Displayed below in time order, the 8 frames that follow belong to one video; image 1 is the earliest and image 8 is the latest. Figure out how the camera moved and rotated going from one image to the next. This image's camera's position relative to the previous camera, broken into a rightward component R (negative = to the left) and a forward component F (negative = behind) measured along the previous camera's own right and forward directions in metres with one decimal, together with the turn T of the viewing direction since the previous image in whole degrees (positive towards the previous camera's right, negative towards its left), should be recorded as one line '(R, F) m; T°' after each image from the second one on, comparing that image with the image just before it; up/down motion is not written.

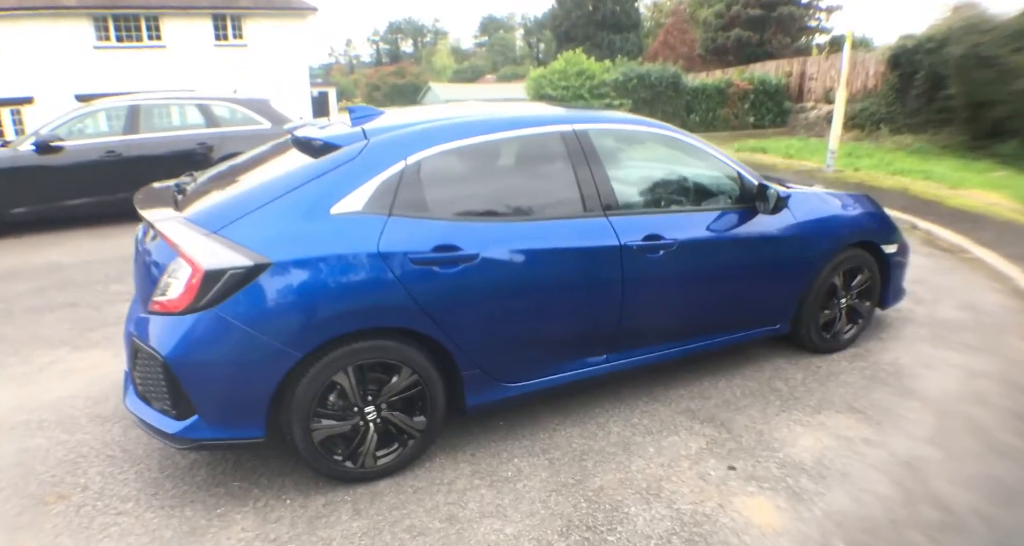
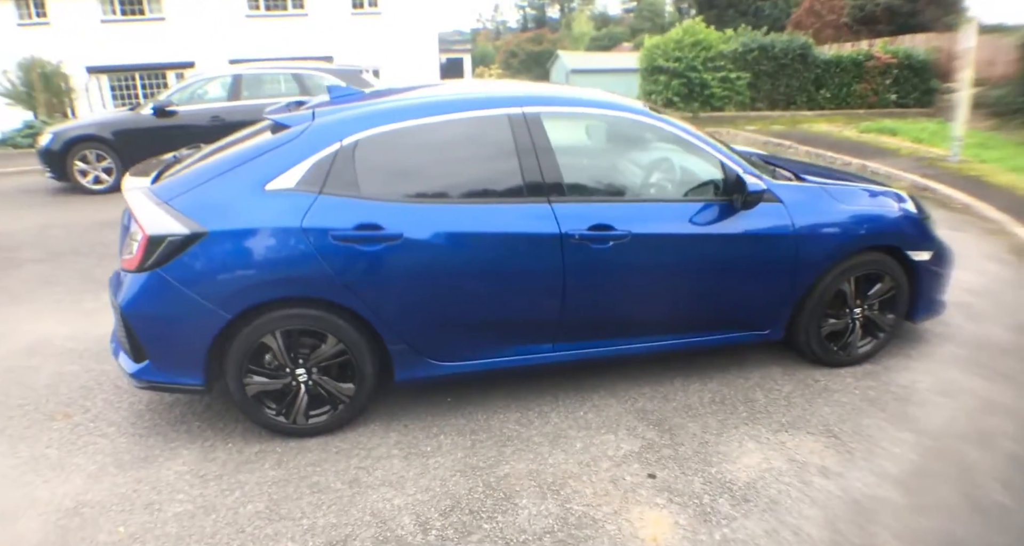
(+0.8, +0.1) m; -12°
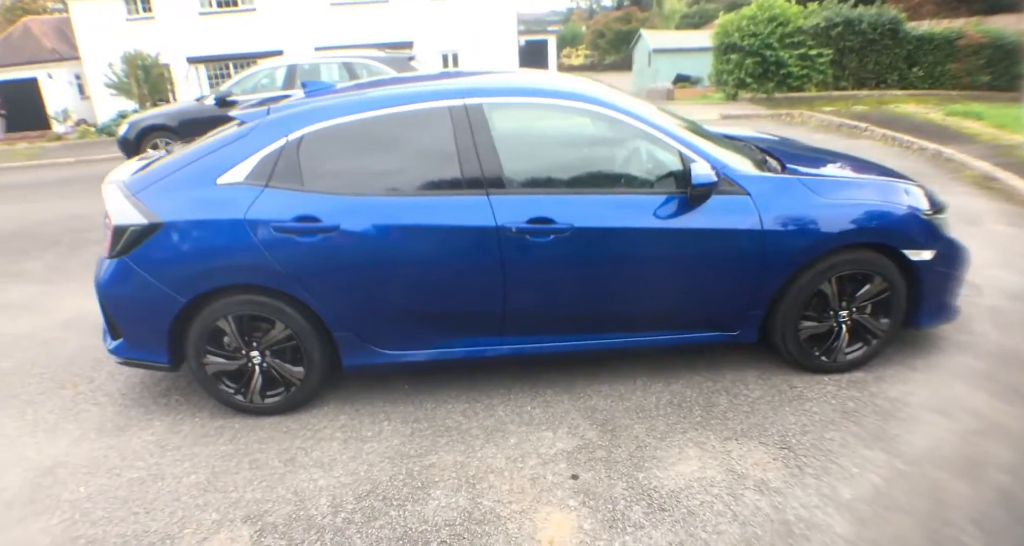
(+0.7, +0.1) m; -8°
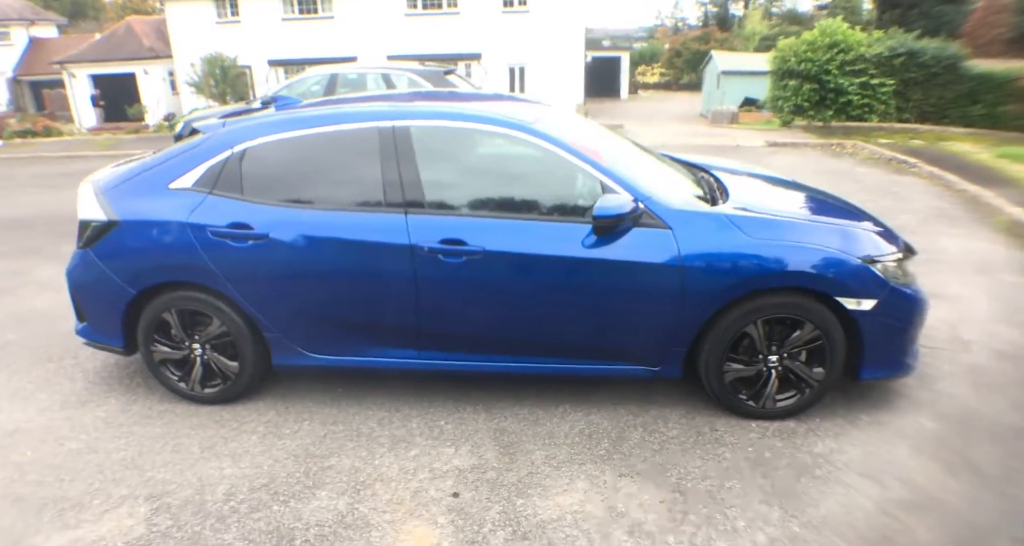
(+0.7, 0.0) m; -6°
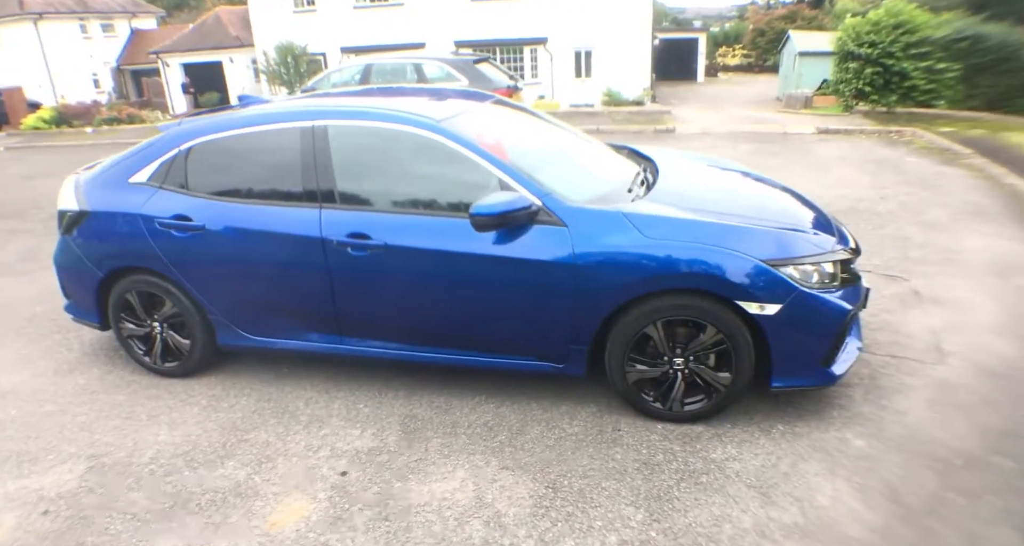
(+0.8, 0.0) m; -7°
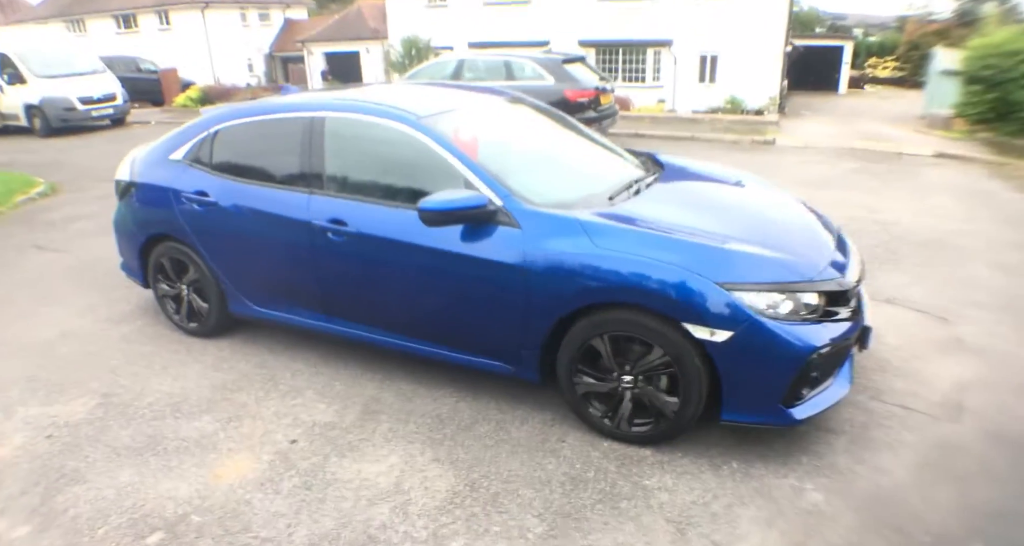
(+0.7, 0.0) m; -11°
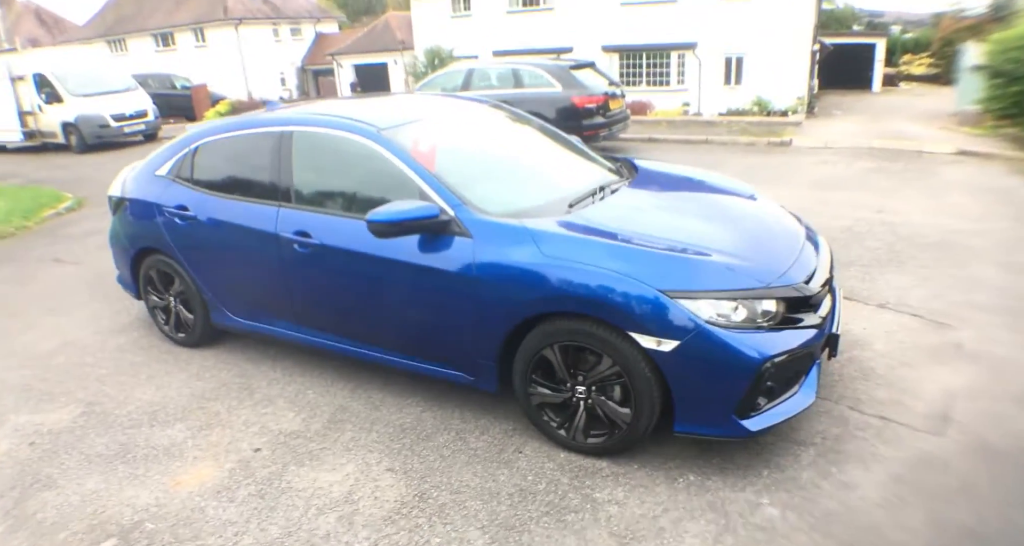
(+0.4, 0.0) m; -3°
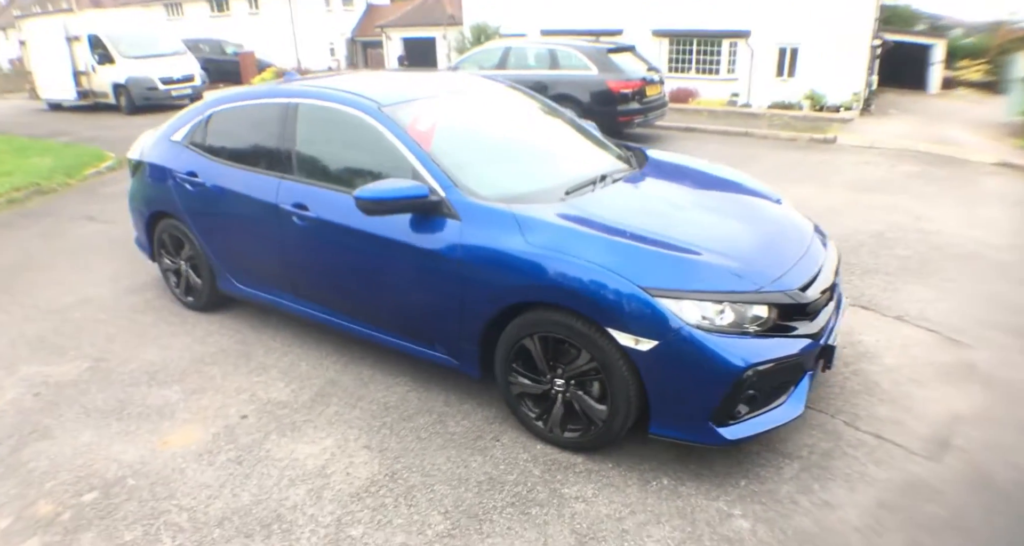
(+0.2, 0.0) m; -4°
